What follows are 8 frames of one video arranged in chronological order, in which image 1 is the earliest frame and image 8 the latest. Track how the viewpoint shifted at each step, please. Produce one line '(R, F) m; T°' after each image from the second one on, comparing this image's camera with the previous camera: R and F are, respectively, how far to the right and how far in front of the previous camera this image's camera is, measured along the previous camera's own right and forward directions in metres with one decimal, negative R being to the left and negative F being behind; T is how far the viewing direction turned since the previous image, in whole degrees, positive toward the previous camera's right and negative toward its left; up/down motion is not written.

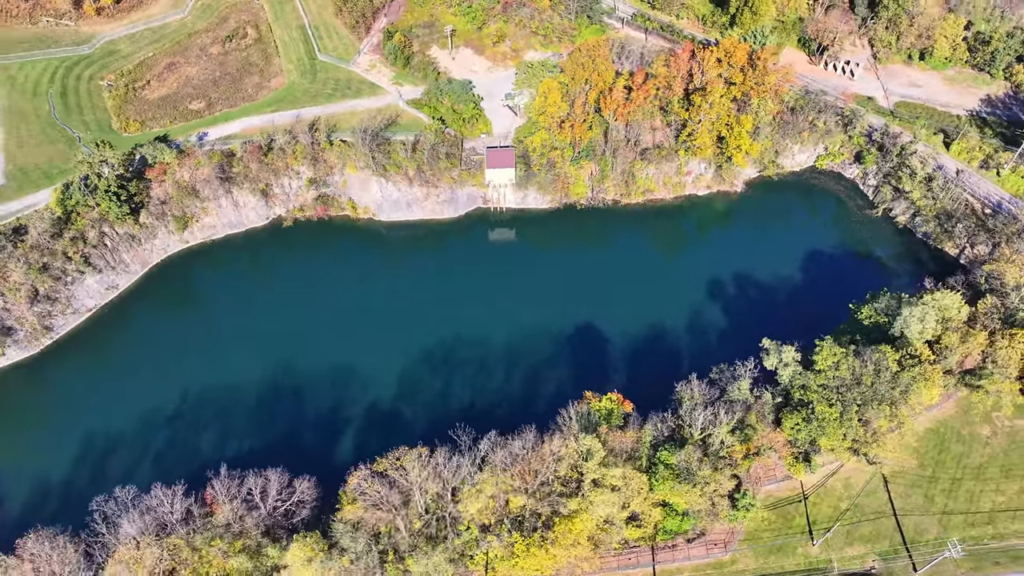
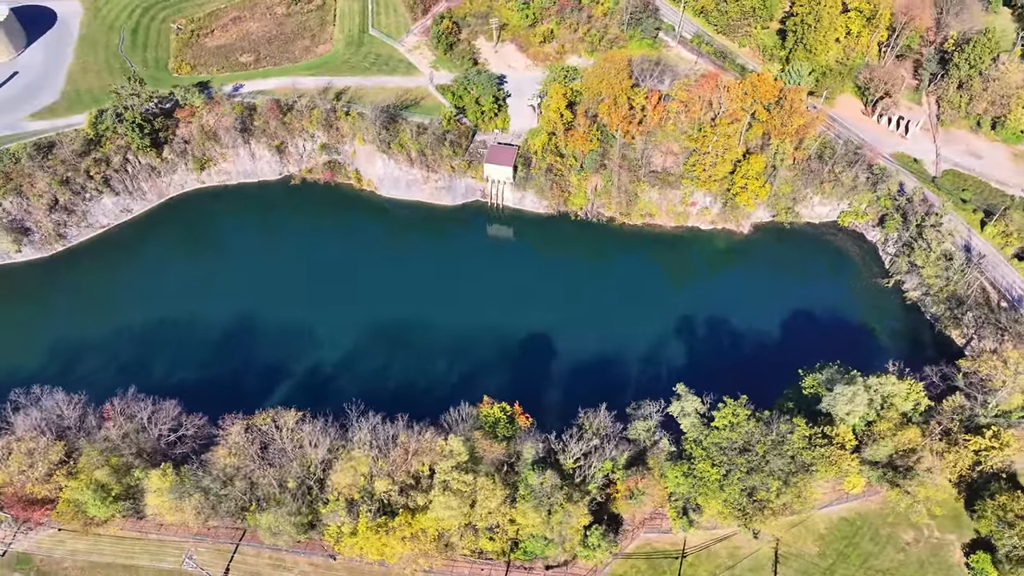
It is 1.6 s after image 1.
(+16.7, +1.2) m; -9°
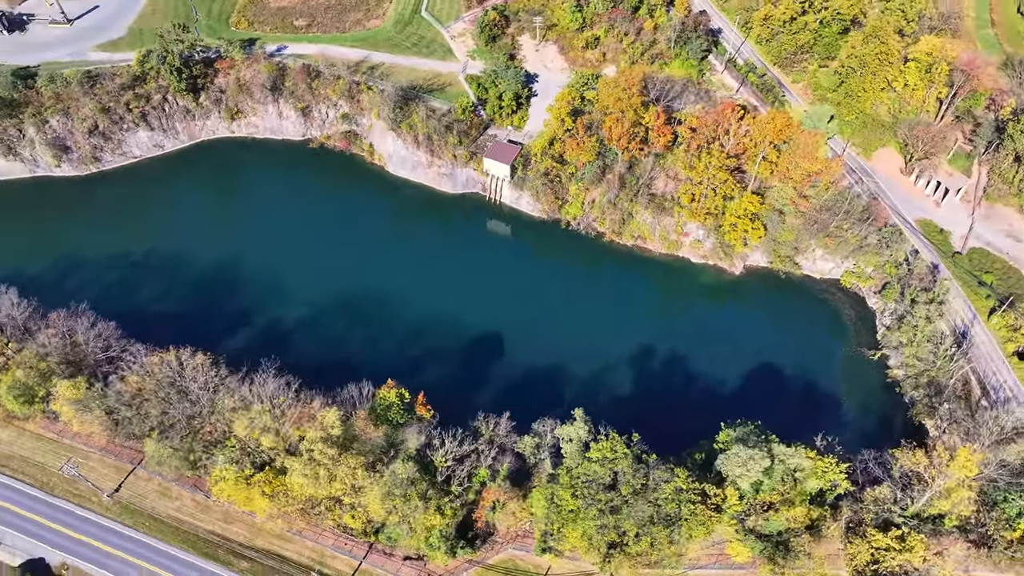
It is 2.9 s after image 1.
(+16.0, +1.3) m; -8°
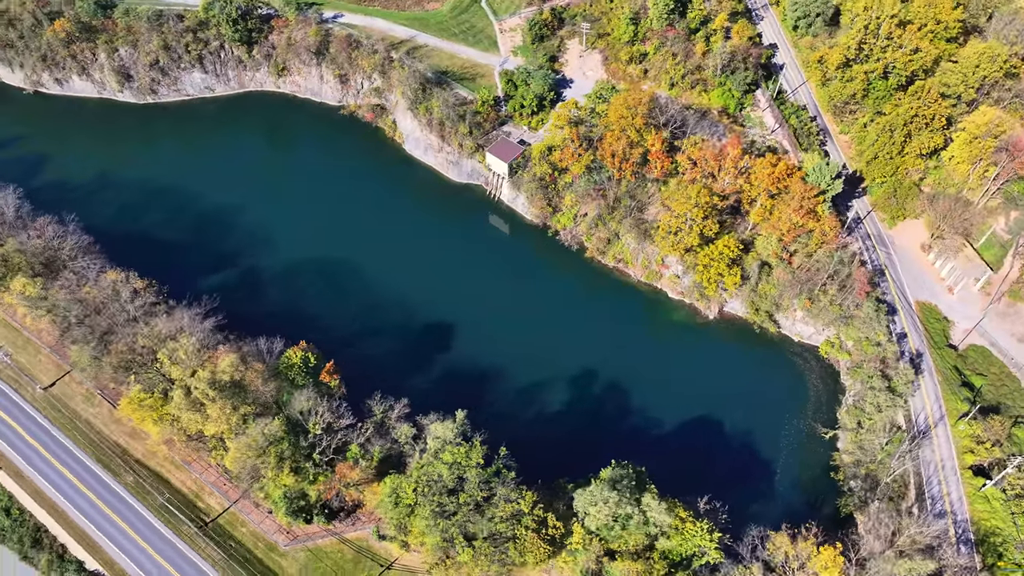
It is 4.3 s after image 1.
(+17.1, +1.4) m; -9°
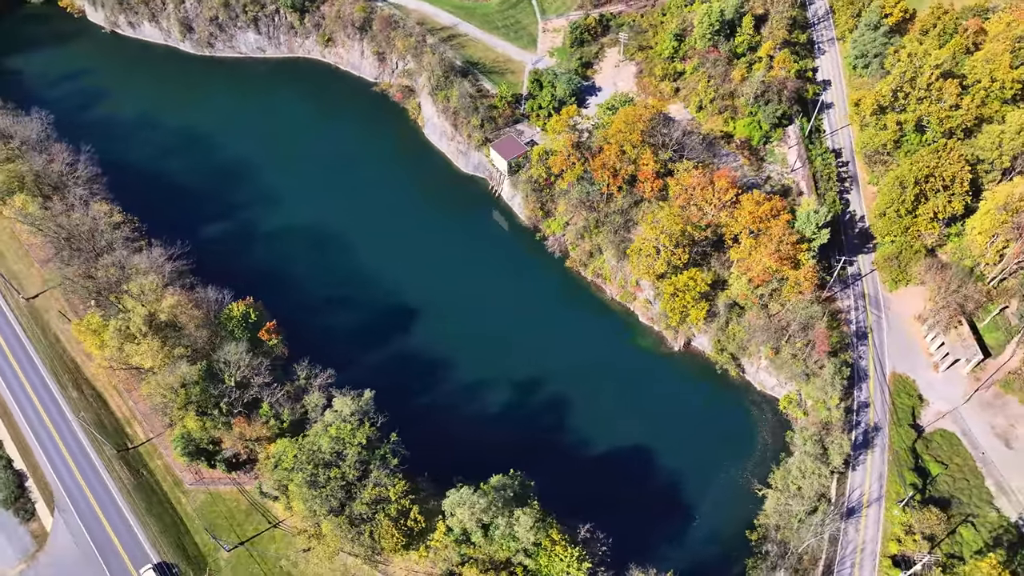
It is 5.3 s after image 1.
(+14.2, +0.9) m; -7°
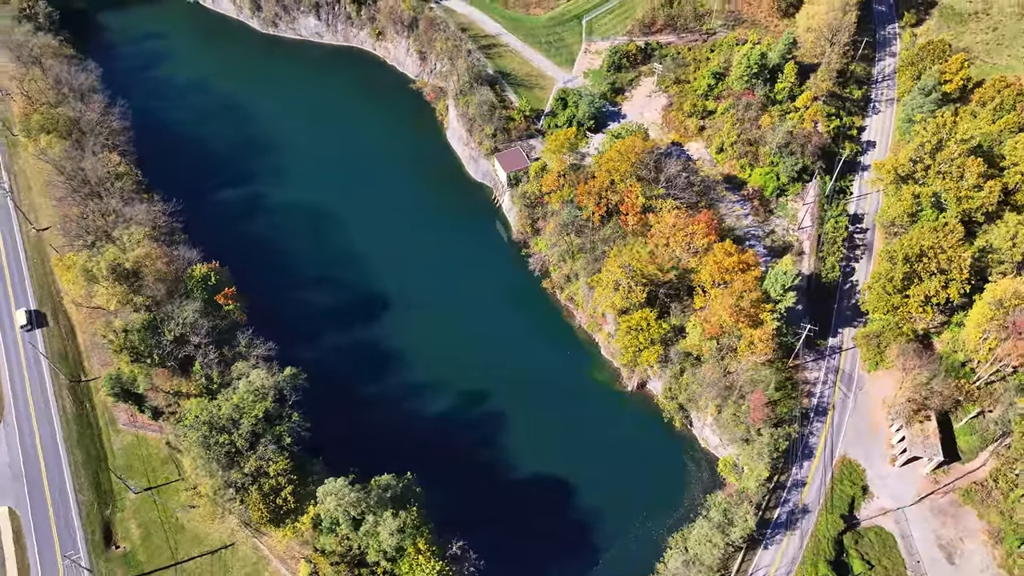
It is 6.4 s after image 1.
(+14.3, +0.9) m; -8°
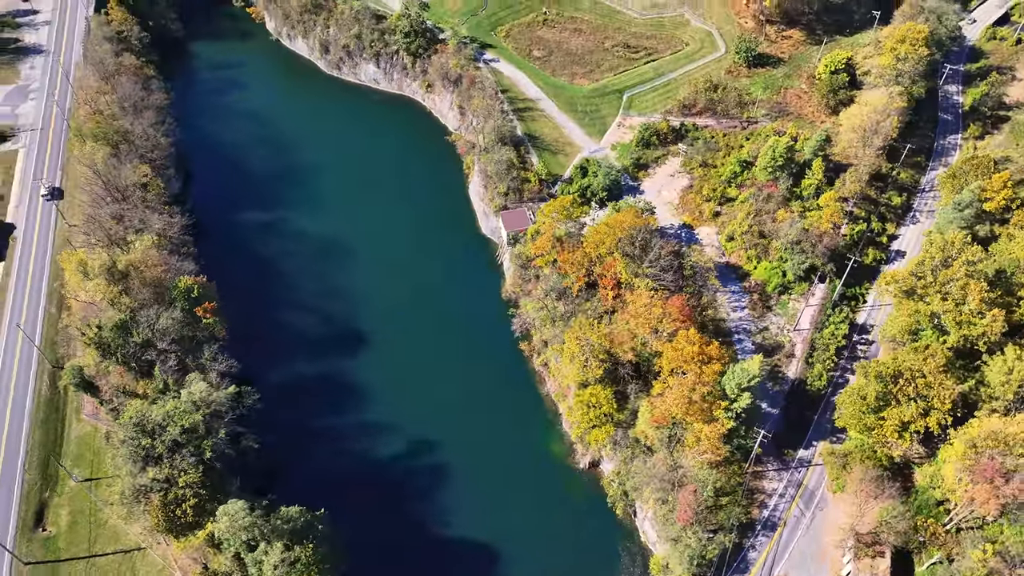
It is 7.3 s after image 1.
(+12.7, +0.7) m; -7°
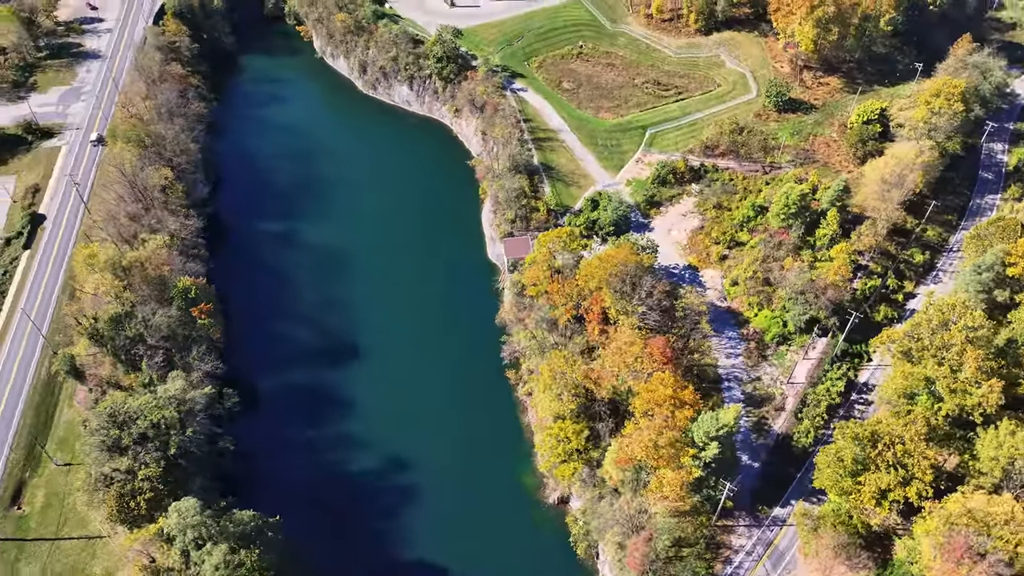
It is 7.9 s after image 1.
(+7.4, +0.3) m; -5°
